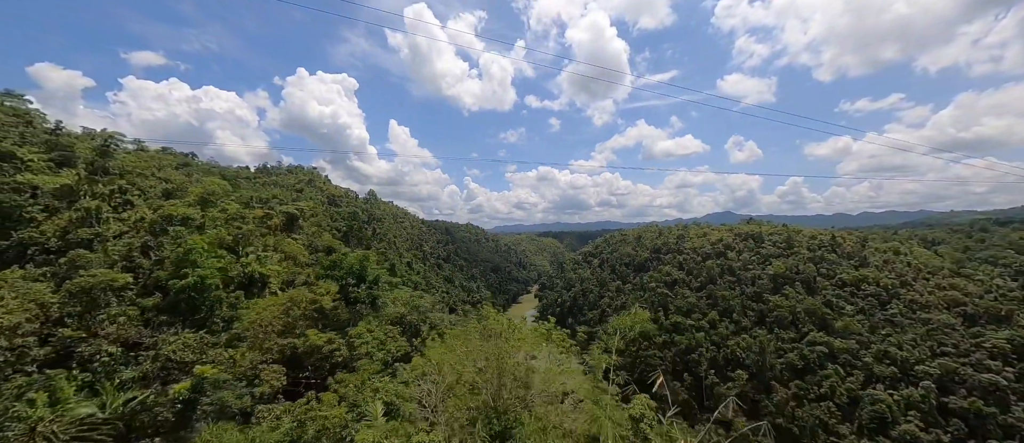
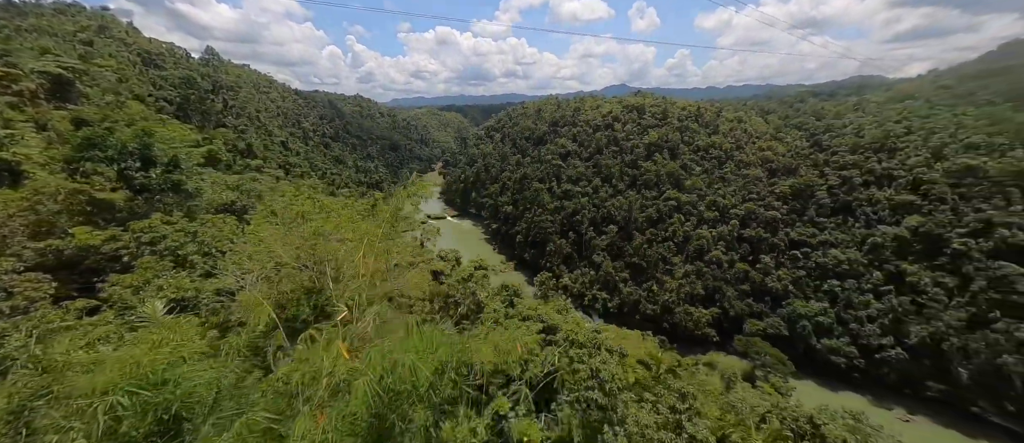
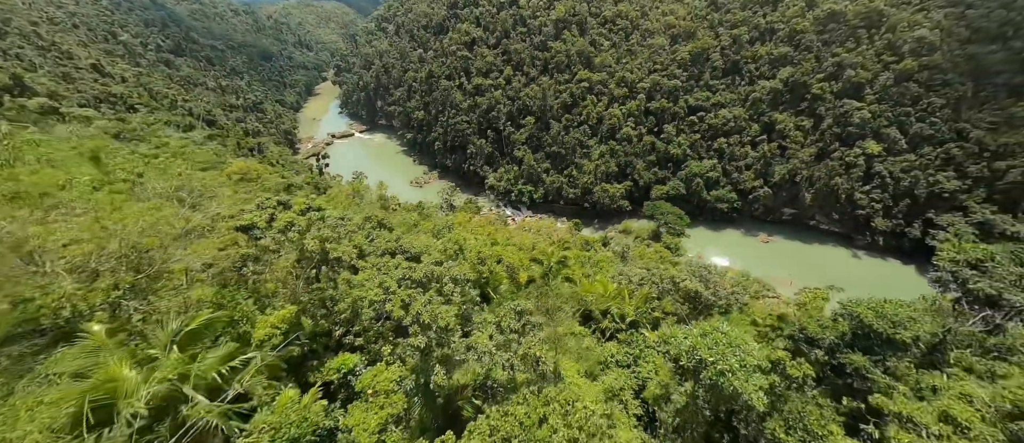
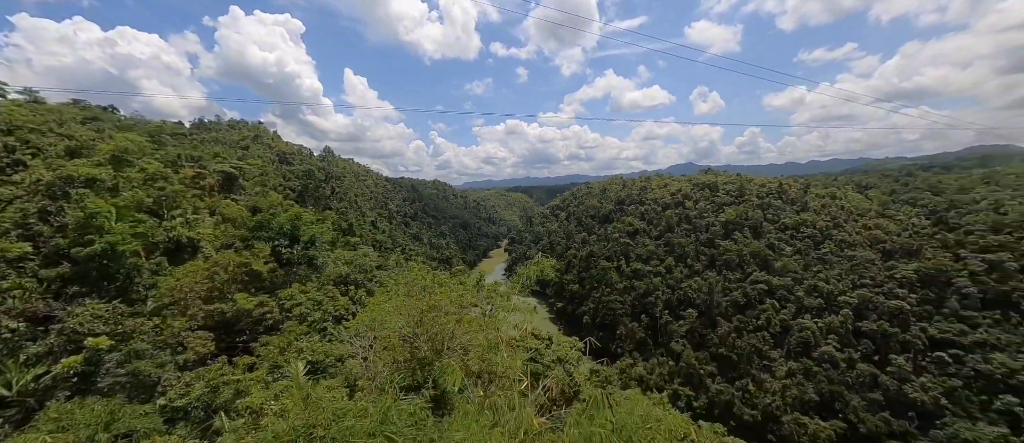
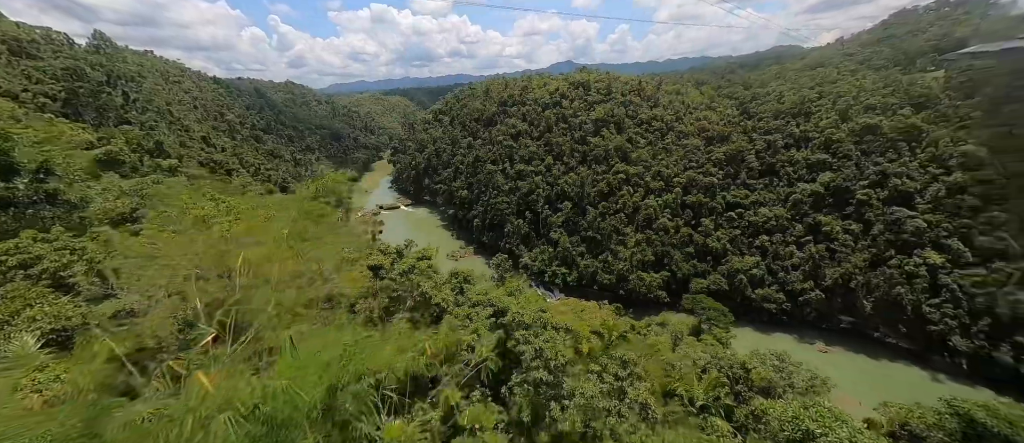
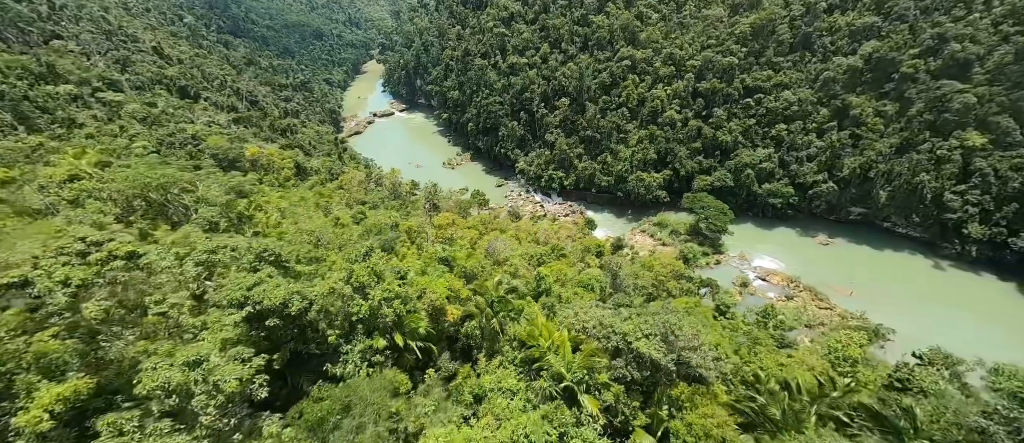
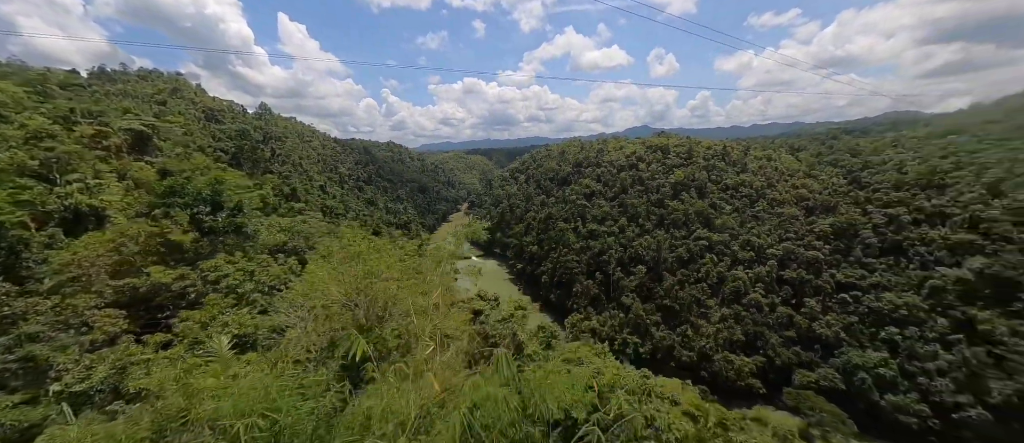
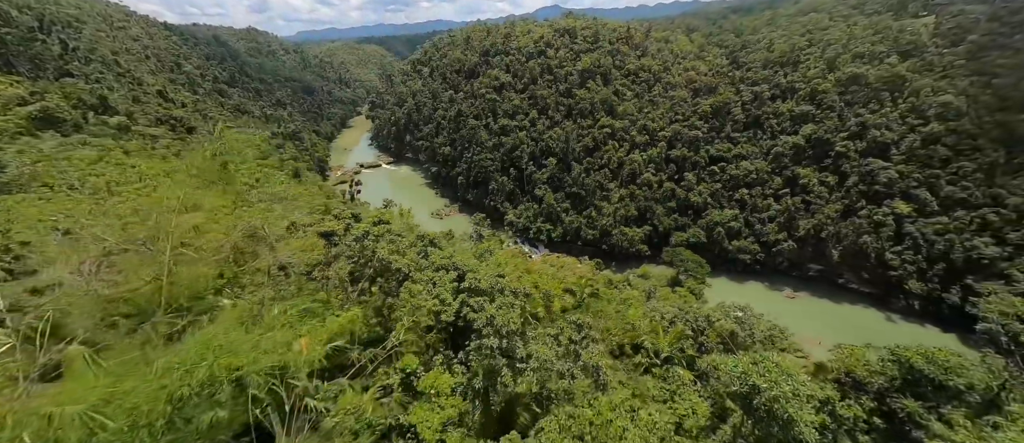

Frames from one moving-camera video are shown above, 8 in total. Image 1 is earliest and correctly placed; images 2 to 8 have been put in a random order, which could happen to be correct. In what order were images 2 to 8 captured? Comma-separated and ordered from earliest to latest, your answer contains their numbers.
4, 7, 2, 5, 8, 3, 6
